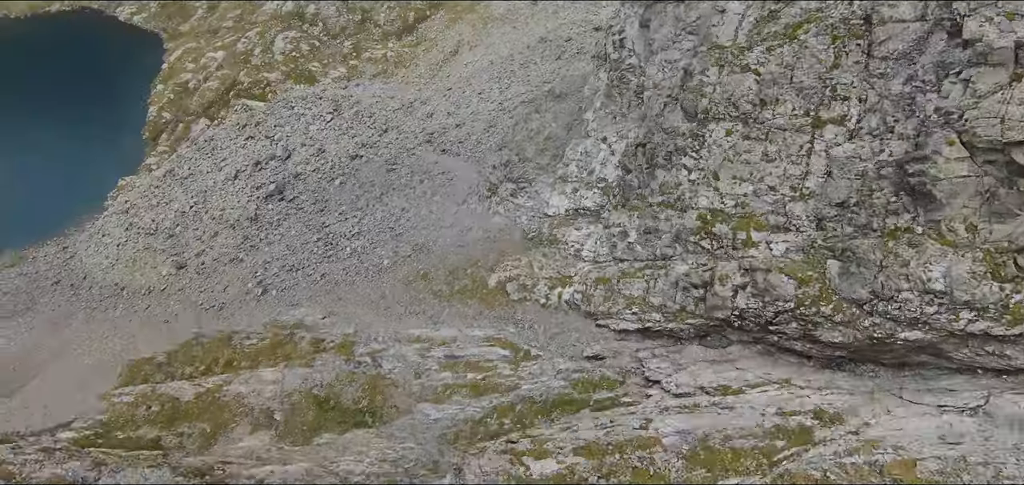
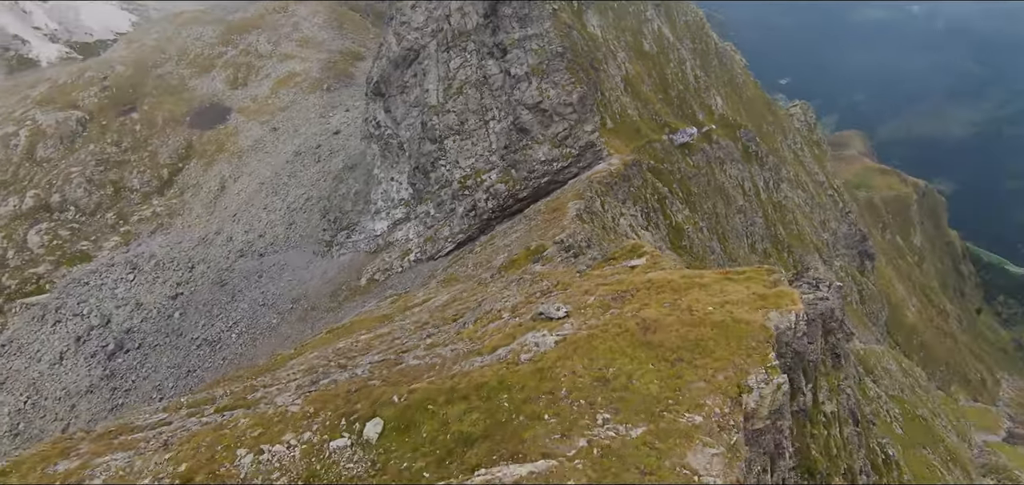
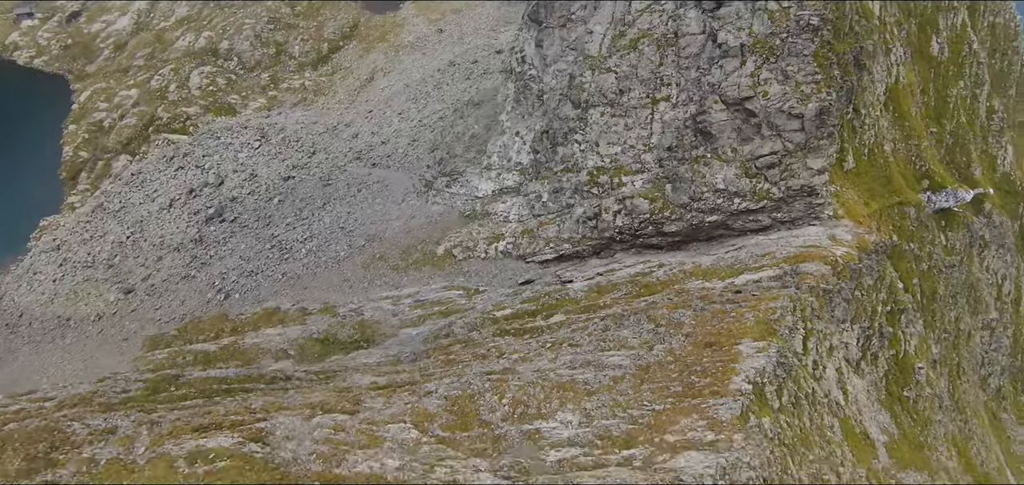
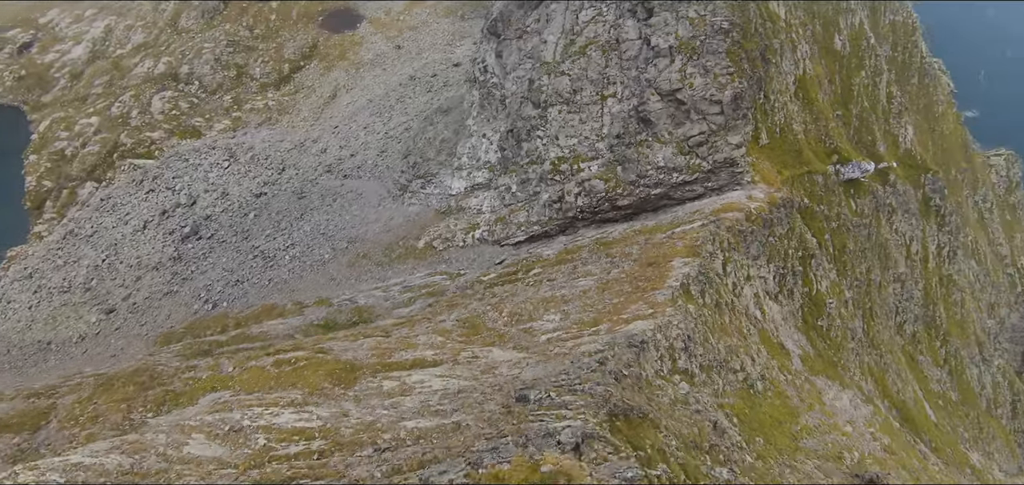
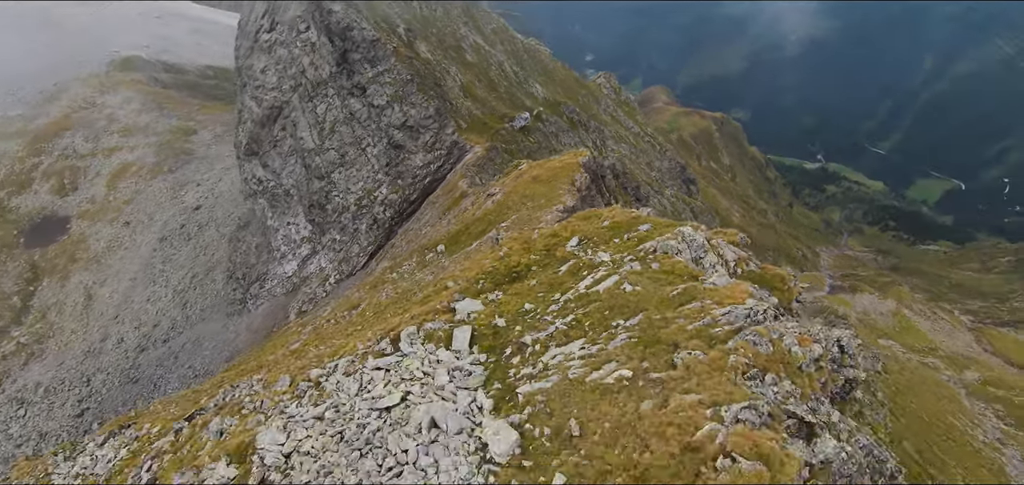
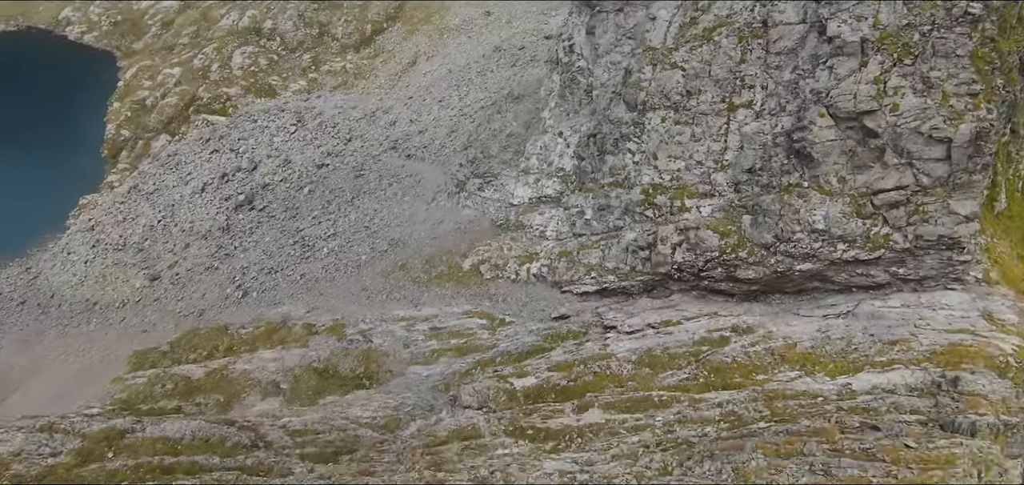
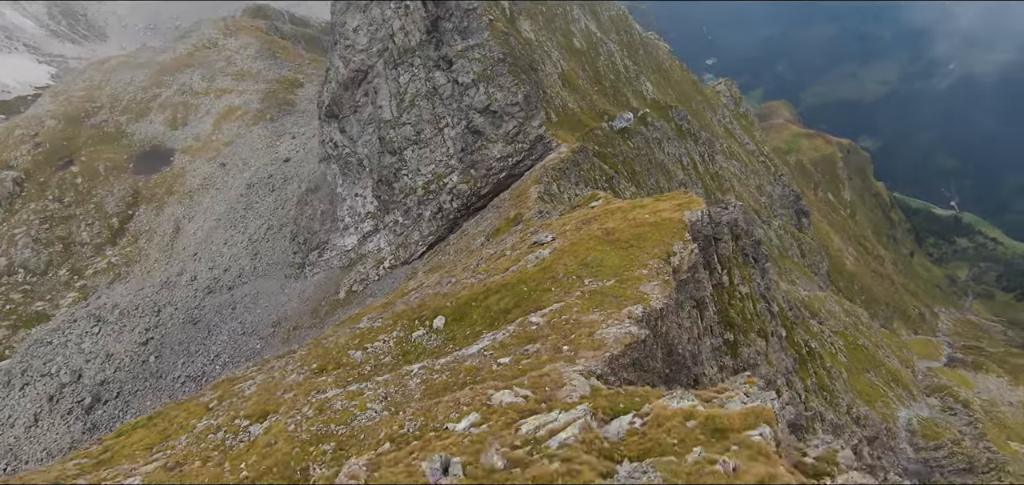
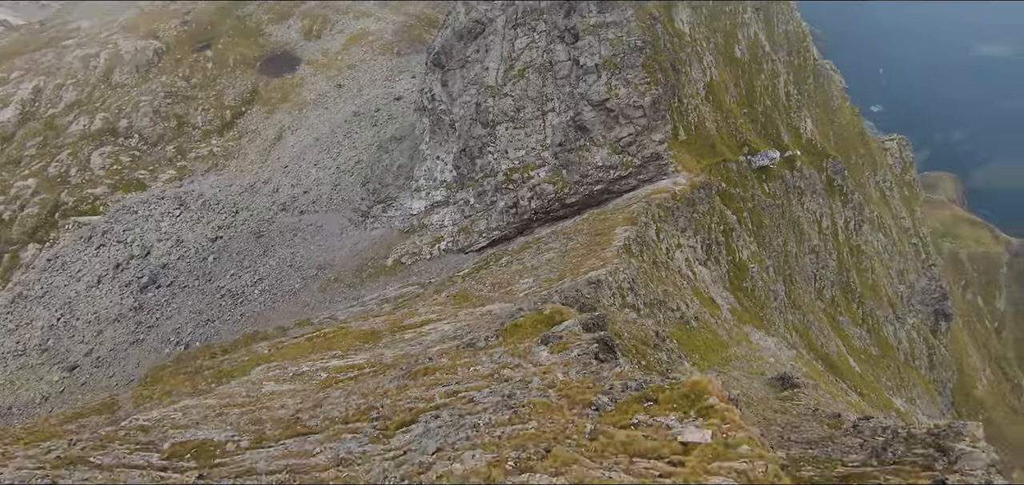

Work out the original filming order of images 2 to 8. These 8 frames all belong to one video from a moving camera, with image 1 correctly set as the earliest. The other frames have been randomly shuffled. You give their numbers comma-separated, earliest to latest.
6, 3, 4, 8, 2, 7, 5
